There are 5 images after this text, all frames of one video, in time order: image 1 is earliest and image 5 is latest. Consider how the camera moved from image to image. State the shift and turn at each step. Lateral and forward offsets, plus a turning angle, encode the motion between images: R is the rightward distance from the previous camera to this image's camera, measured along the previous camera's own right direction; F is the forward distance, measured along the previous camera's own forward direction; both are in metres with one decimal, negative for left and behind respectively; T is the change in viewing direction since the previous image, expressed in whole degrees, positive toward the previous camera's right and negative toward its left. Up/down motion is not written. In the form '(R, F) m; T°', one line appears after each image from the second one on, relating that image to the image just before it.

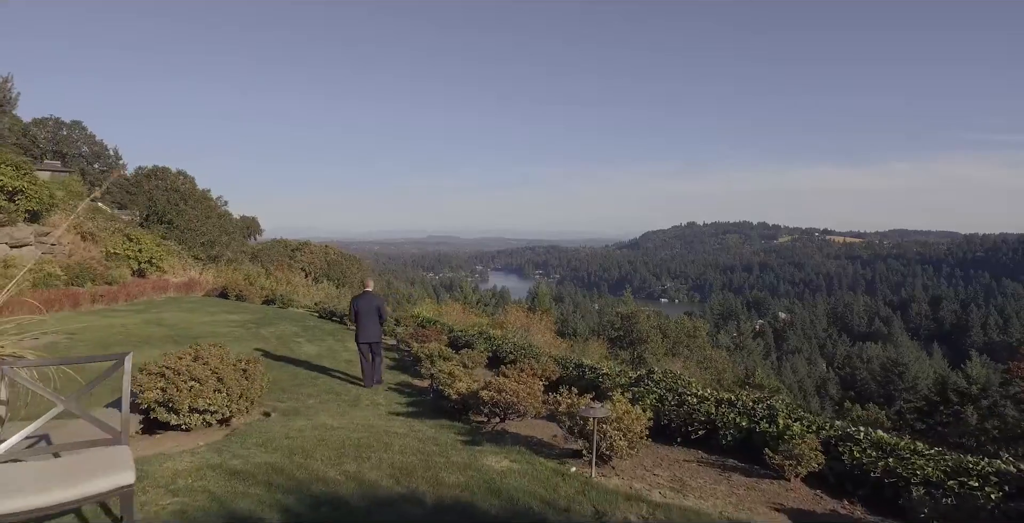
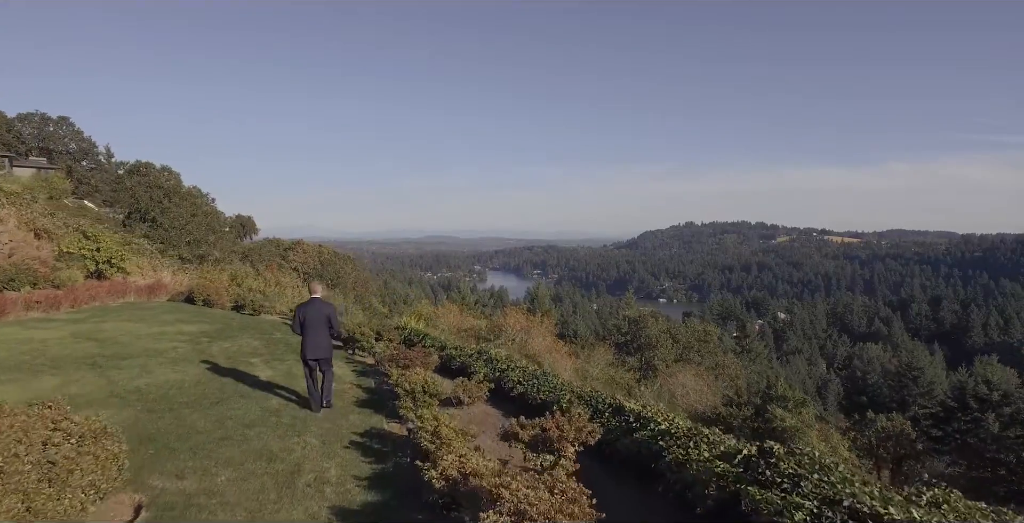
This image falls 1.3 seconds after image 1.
(-0.1, +1.5) m; 0°
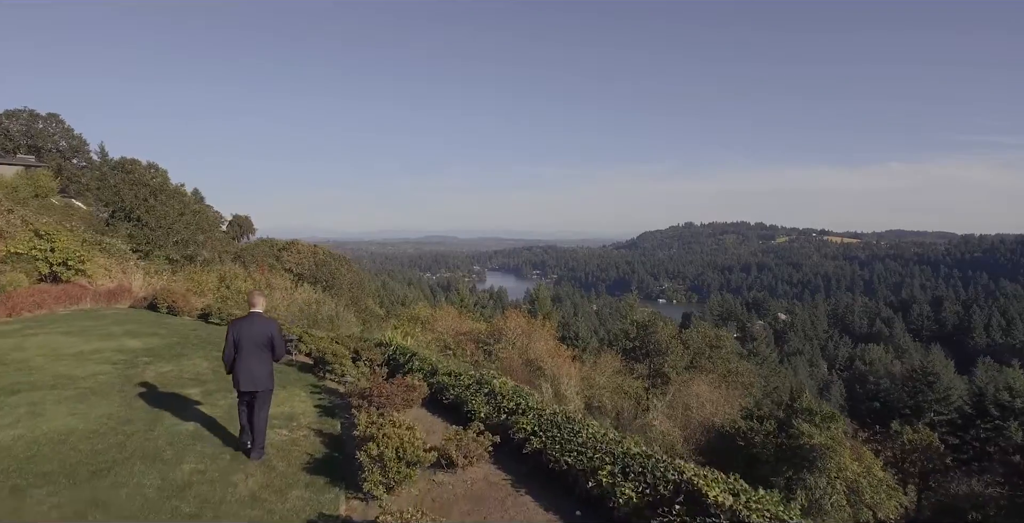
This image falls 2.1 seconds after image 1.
(-0.1, +1.3) m; 0°
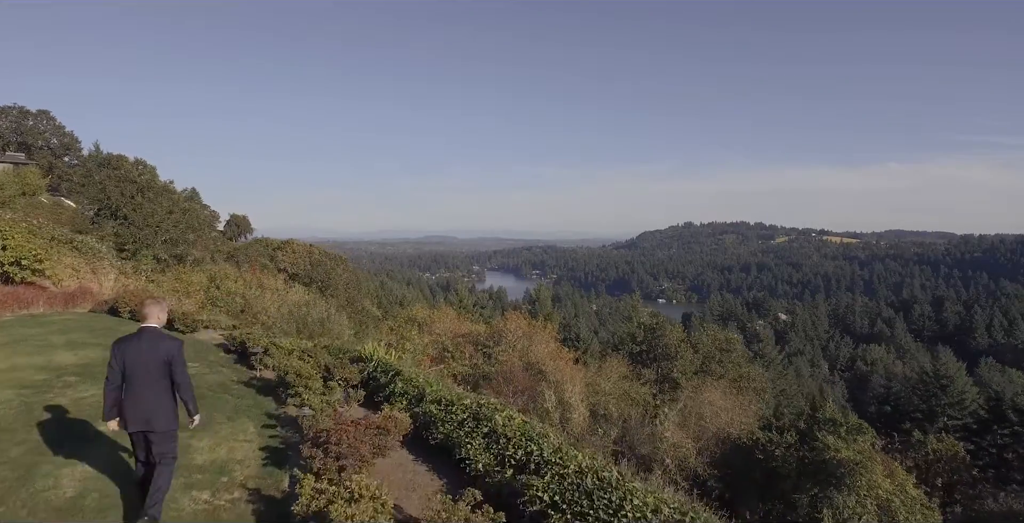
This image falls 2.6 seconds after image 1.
(-0.1, +1.1) m; 0°
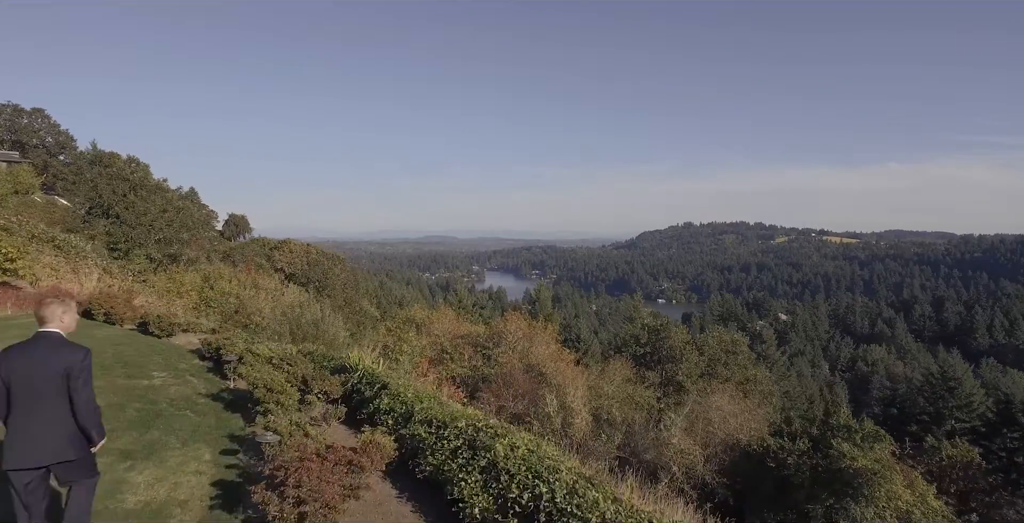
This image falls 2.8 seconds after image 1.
(0.0, +0.6) m; 0°
